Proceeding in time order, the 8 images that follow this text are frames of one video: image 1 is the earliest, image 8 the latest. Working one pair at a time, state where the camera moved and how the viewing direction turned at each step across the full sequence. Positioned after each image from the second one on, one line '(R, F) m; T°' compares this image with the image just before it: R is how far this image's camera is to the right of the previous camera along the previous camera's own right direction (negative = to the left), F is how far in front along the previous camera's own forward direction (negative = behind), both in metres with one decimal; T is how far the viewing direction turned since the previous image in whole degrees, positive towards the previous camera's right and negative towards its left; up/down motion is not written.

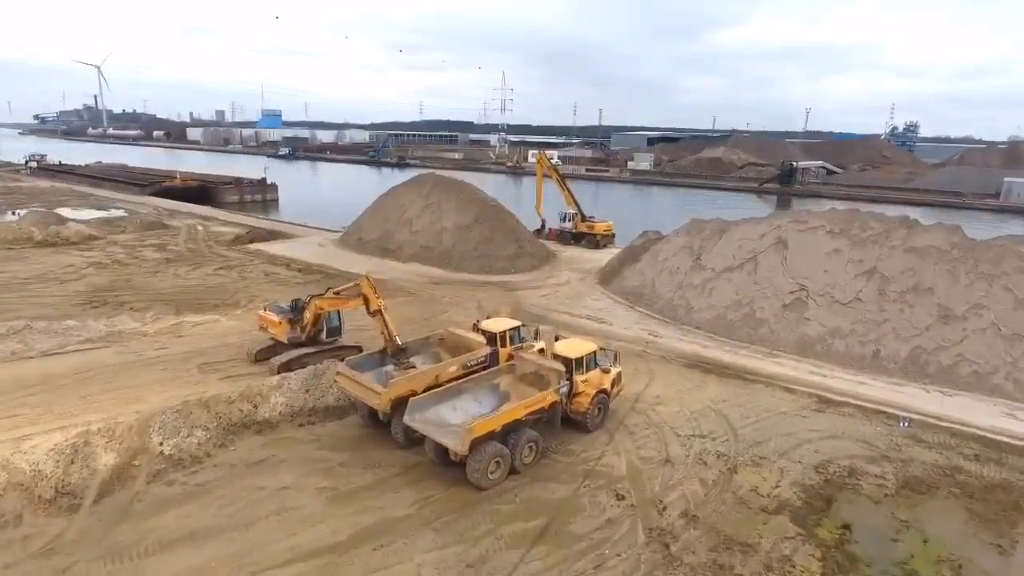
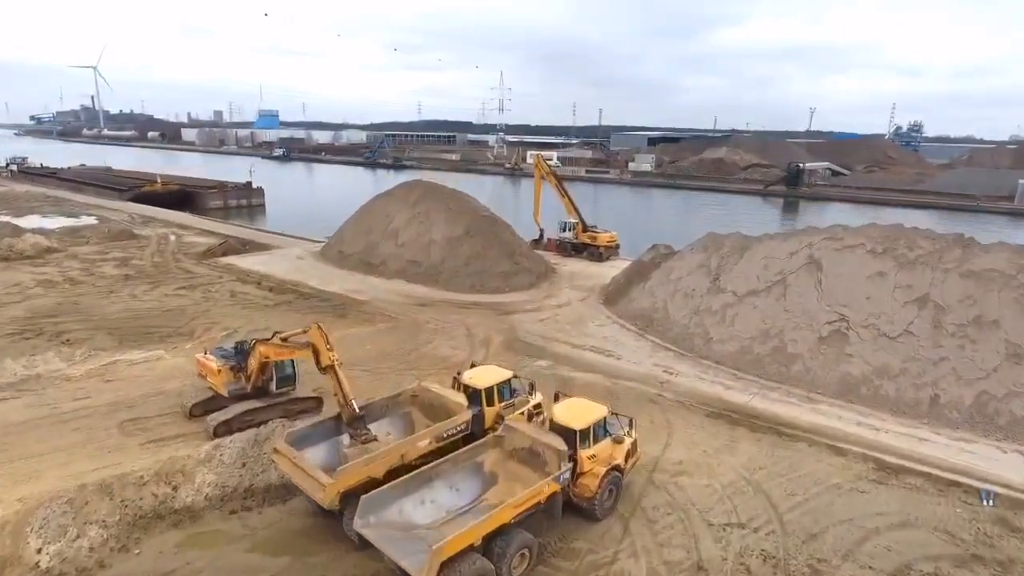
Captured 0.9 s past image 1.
(+0.1, +1.6) m; 0°
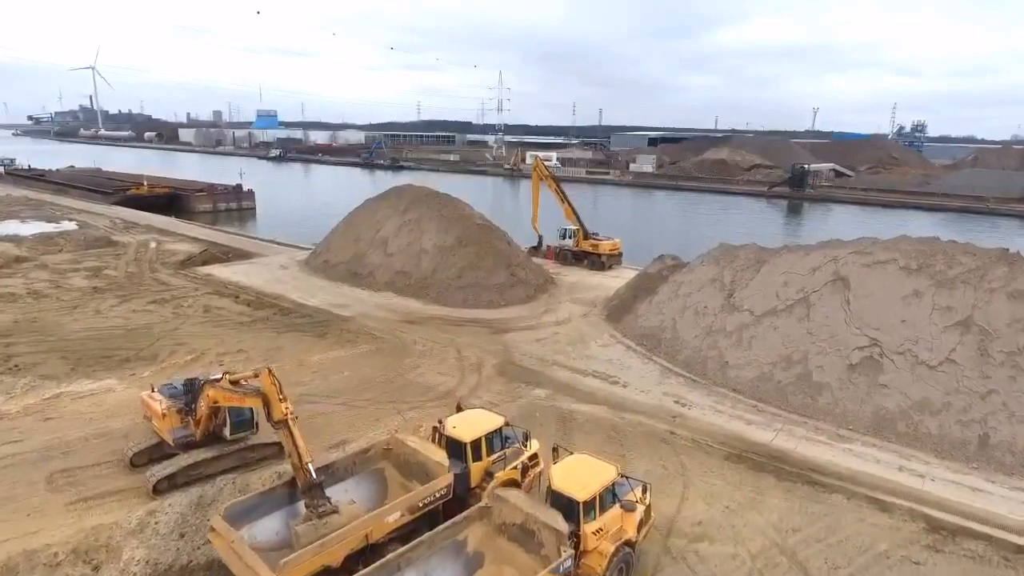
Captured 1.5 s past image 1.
(+0.1, +1.0) m; 0°
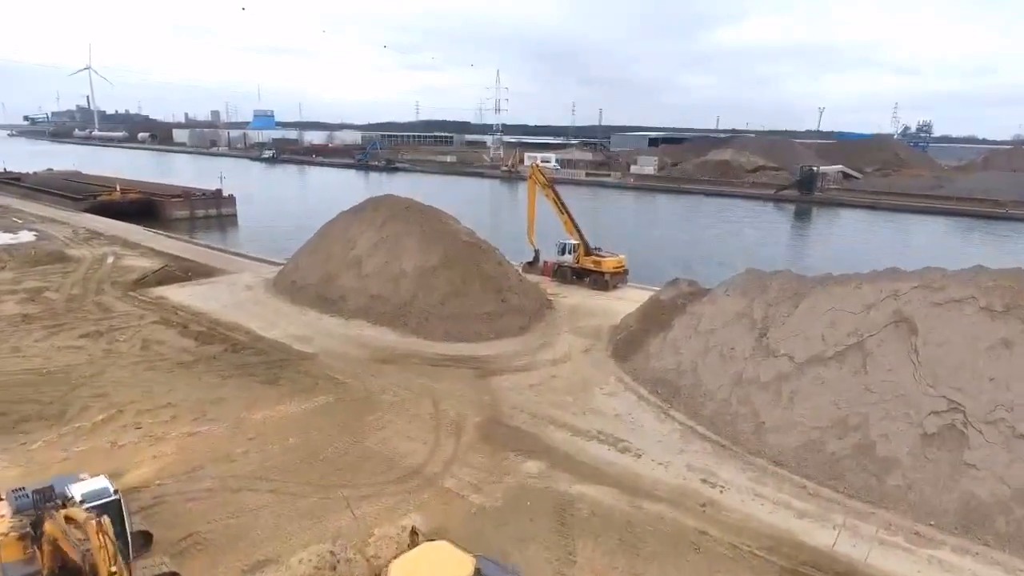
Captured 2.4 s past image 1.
(+0.2, +1.9) m; 0°
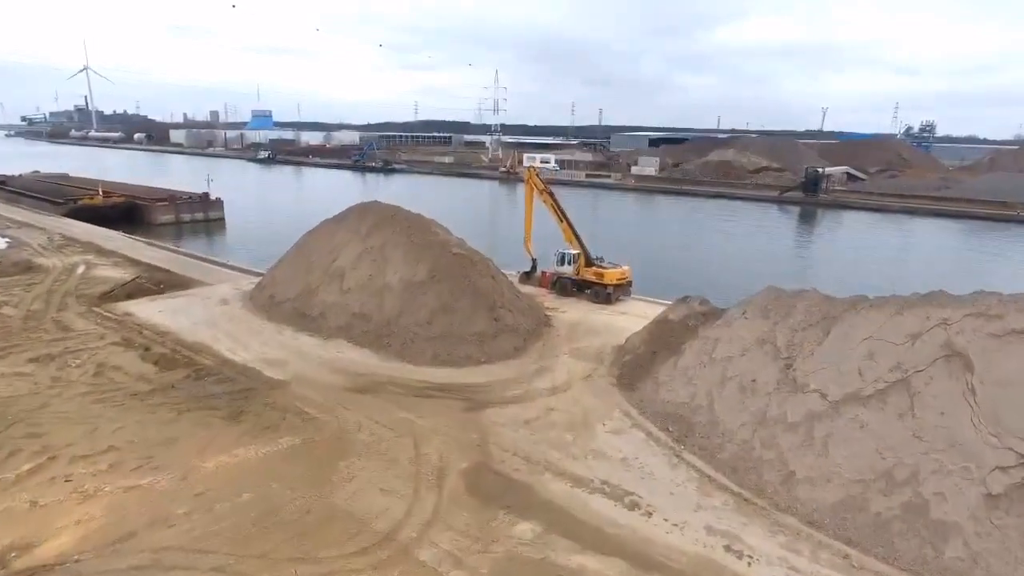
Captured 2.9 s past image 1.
(+0.1, +1.1) m; 0°
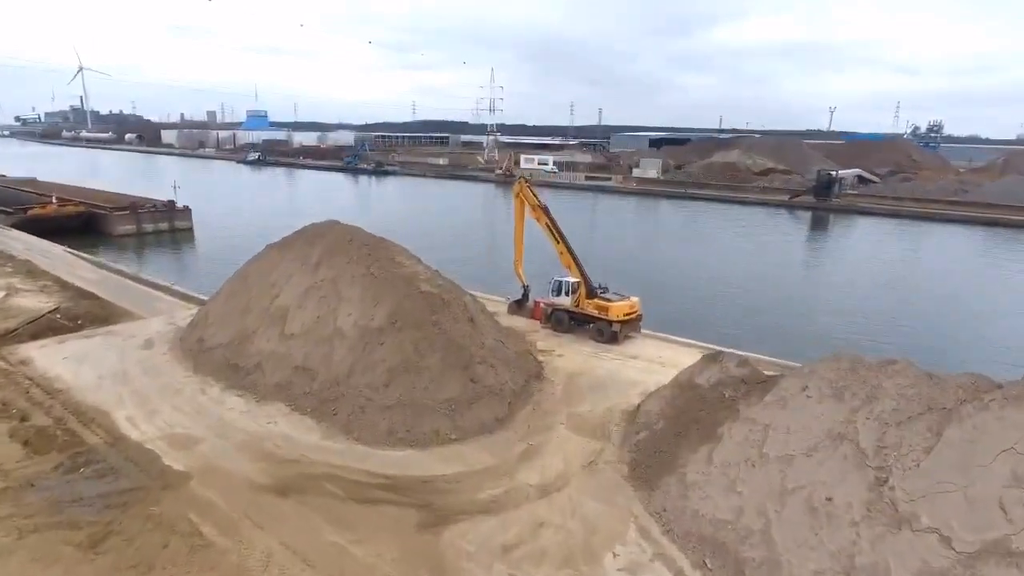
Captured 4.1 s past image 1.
(+0.2, +2.5) m; 0°
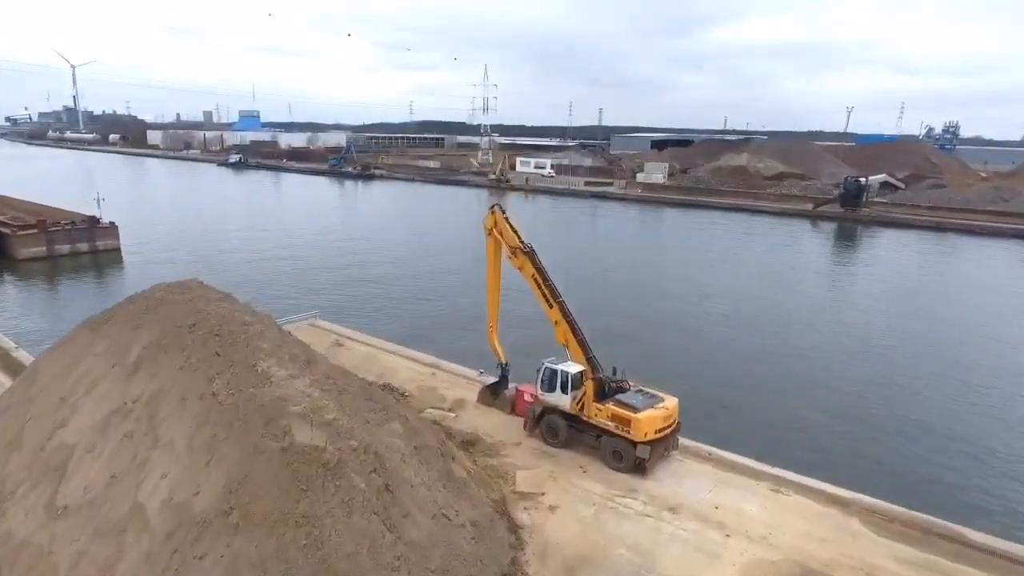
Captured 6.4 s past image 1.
(+0.4, +4.5) m; 0°
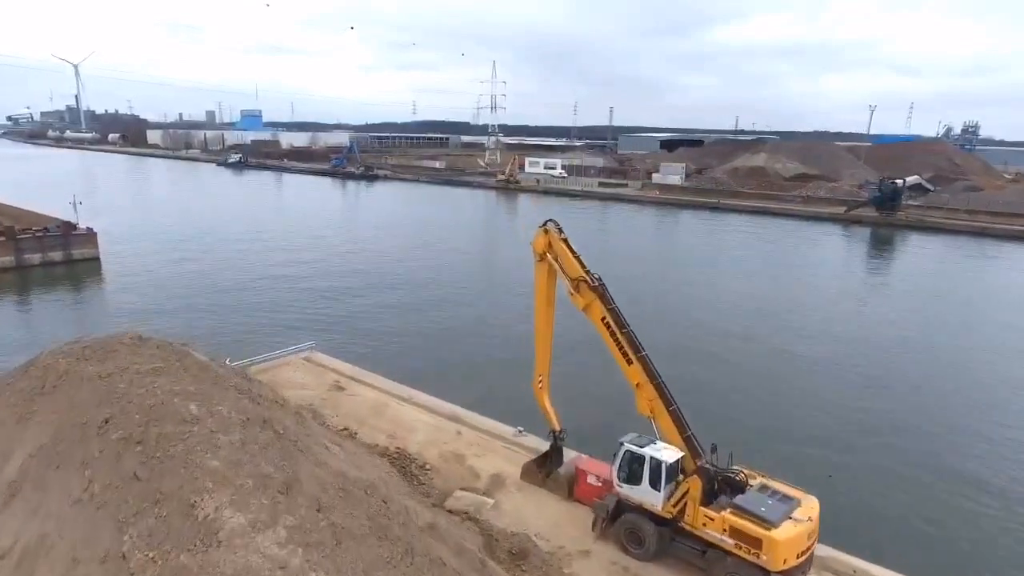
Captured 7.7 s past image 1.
(-0.6, +2.4) m; 0°
